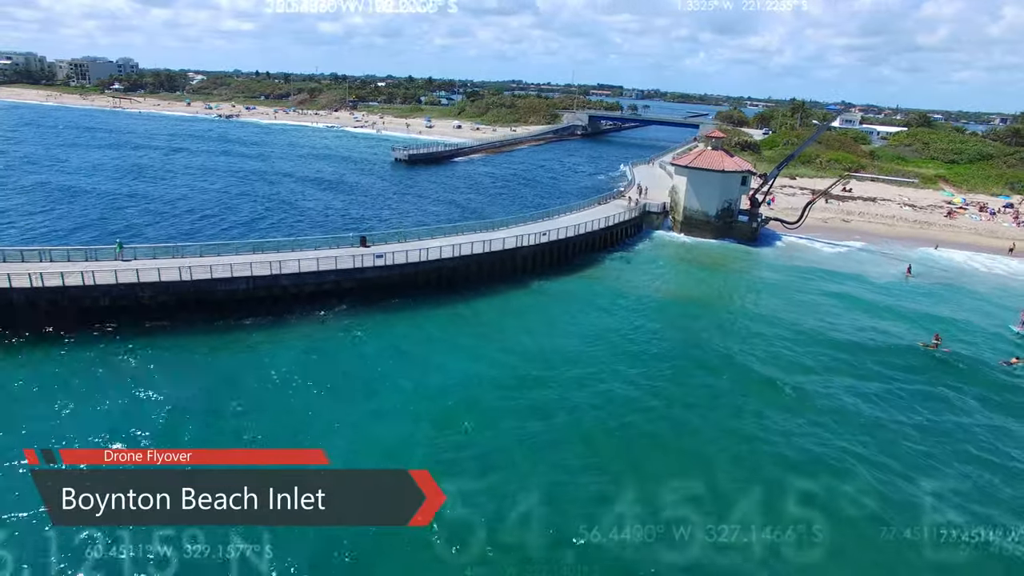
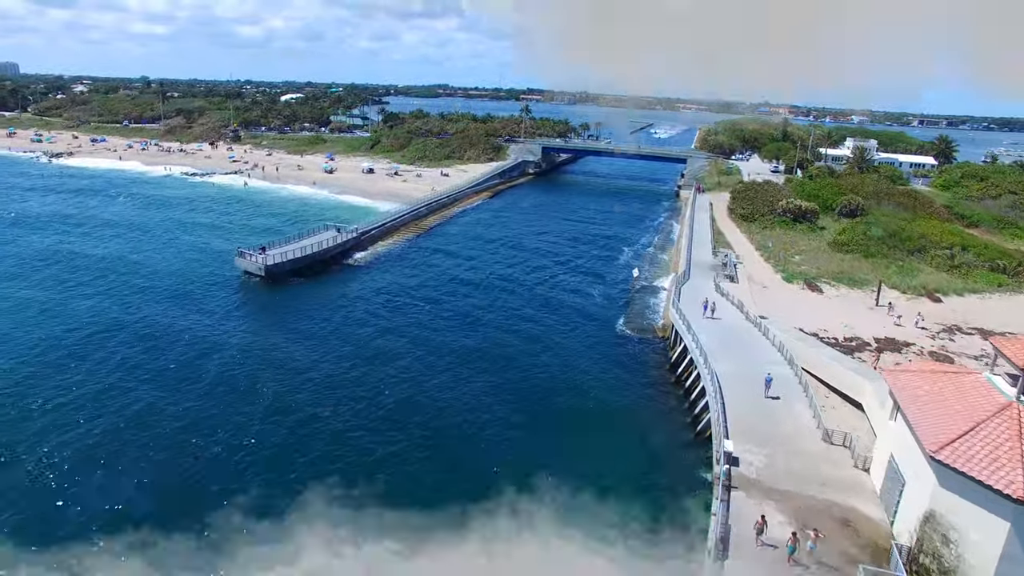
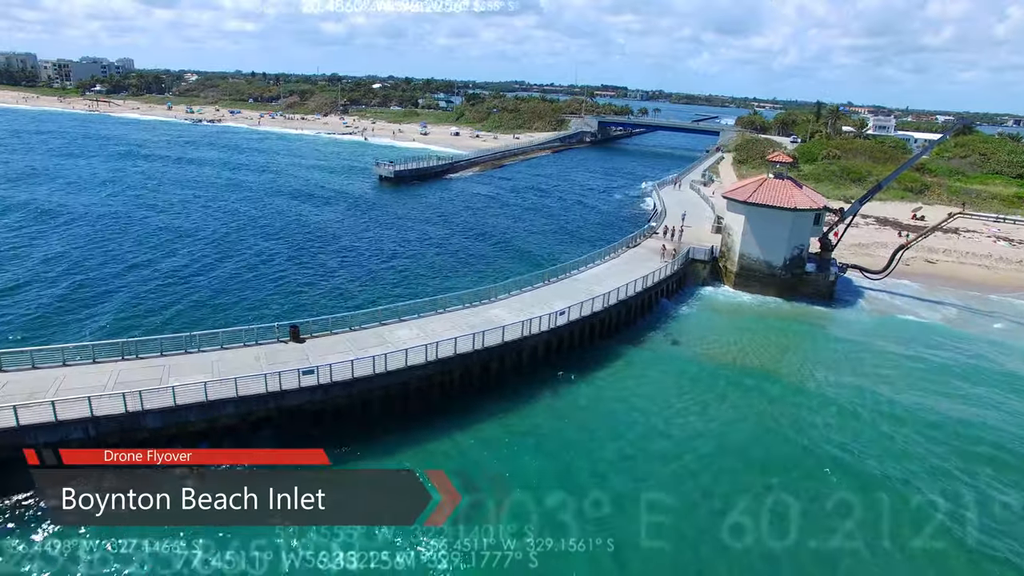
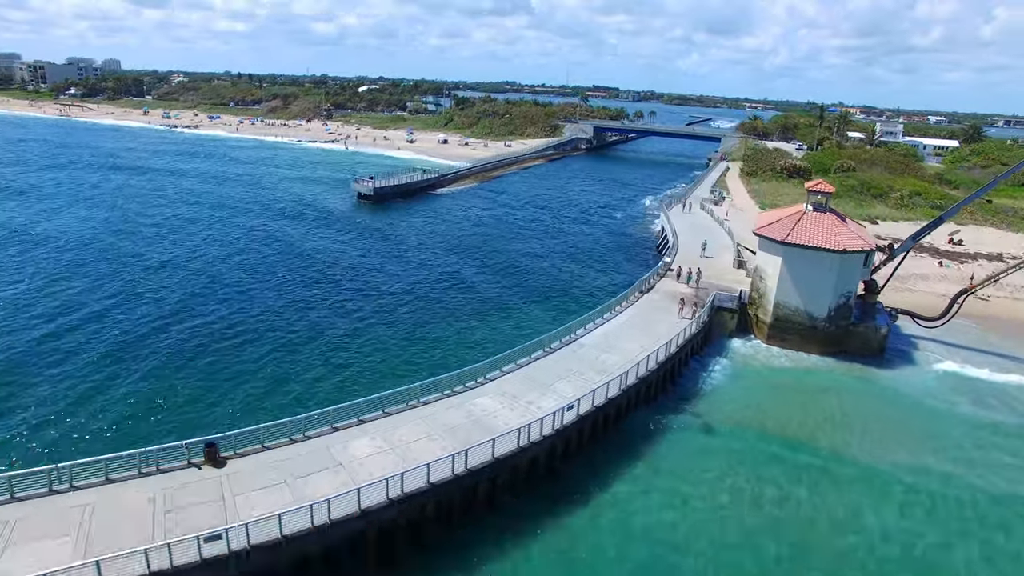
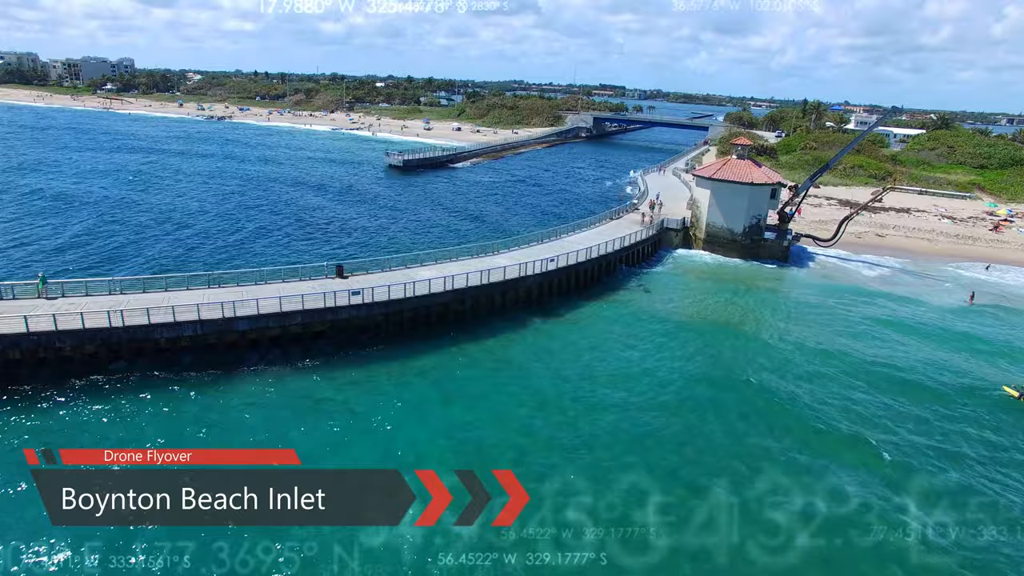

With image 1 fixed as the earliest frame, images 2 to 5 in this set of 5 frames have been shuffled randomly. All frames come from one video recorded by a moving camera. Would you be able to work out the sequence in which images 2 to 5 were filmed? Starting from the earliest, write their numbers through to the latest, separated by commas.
5, 3, 4, 2
